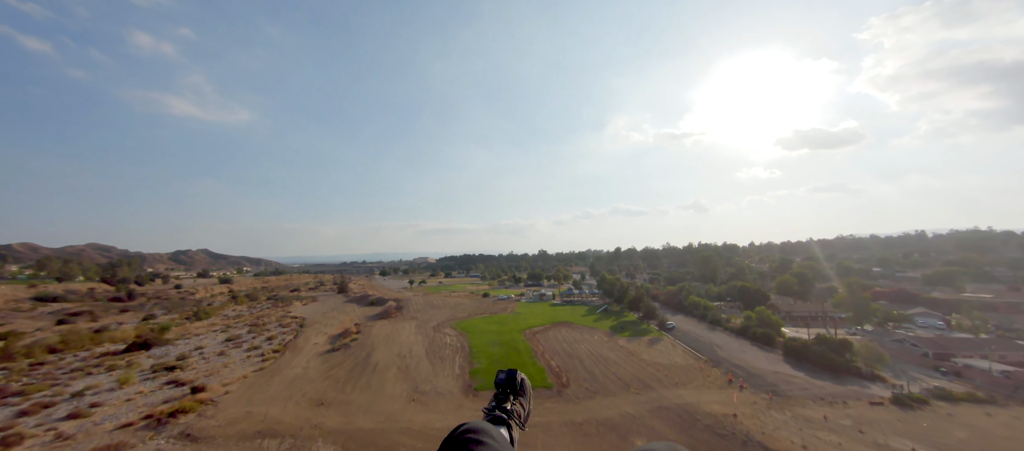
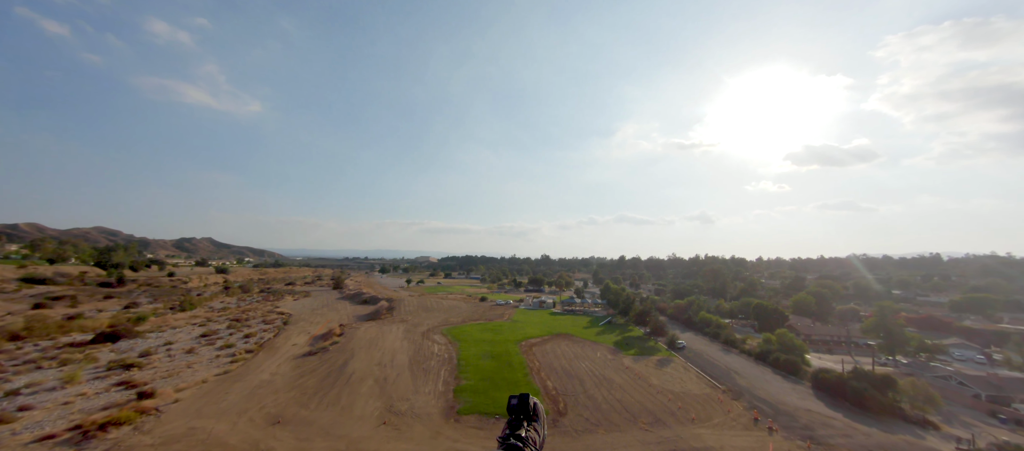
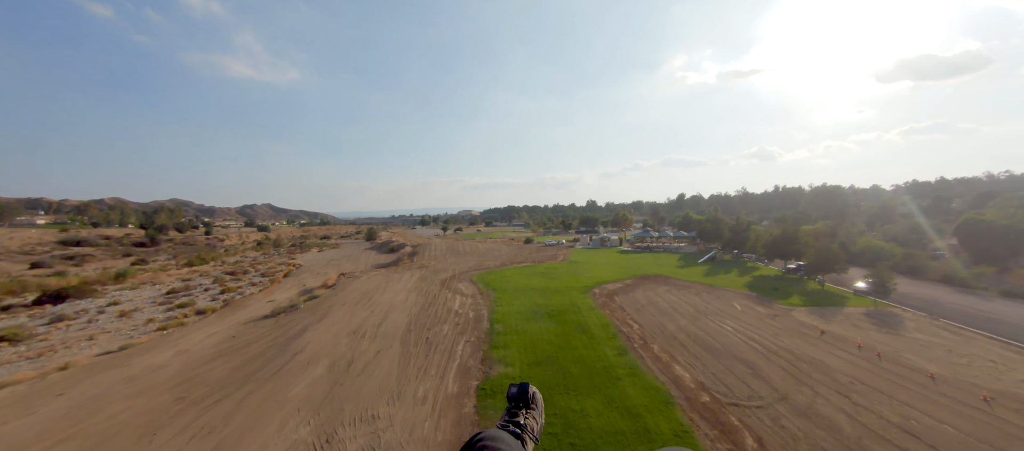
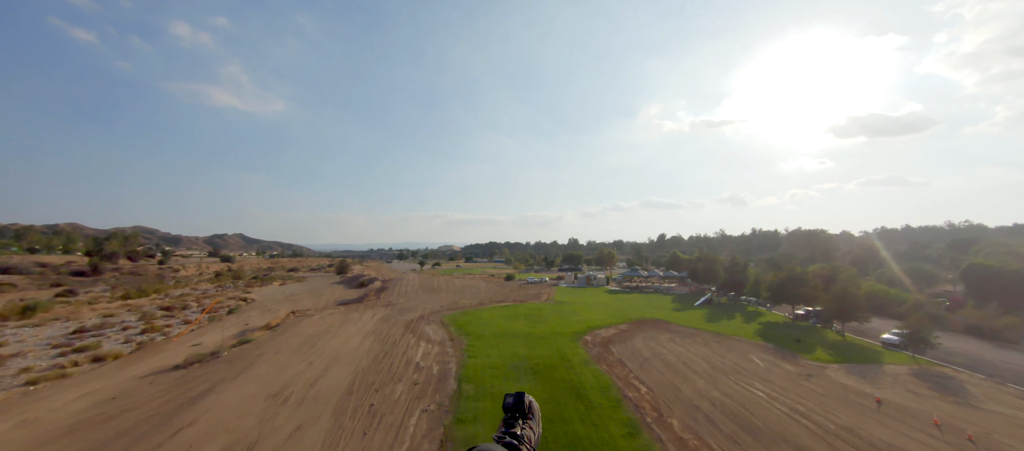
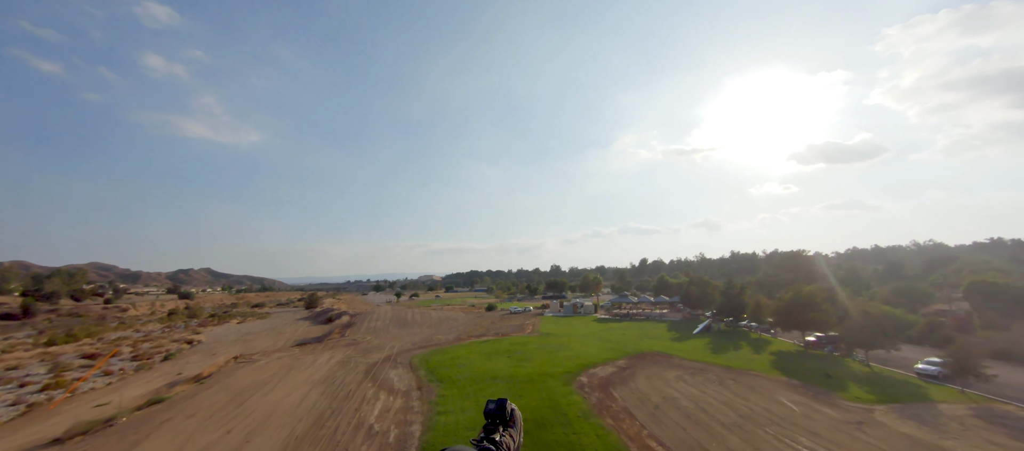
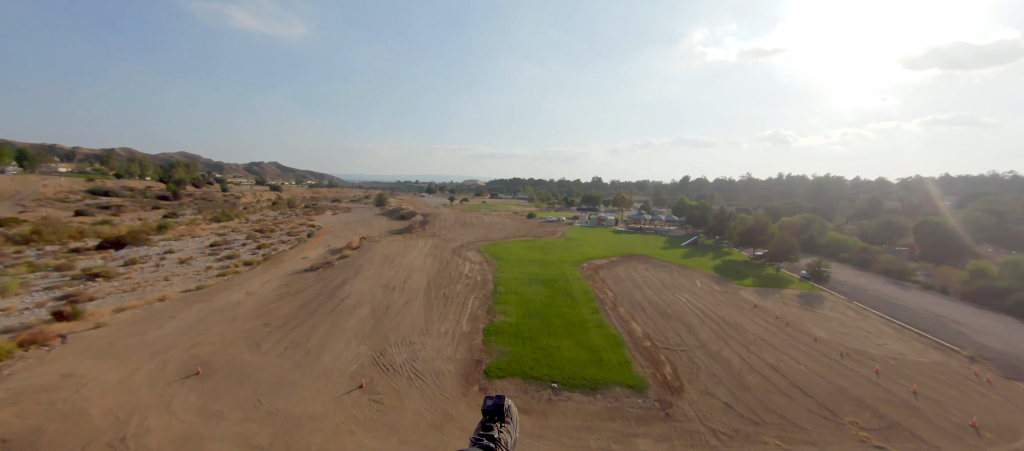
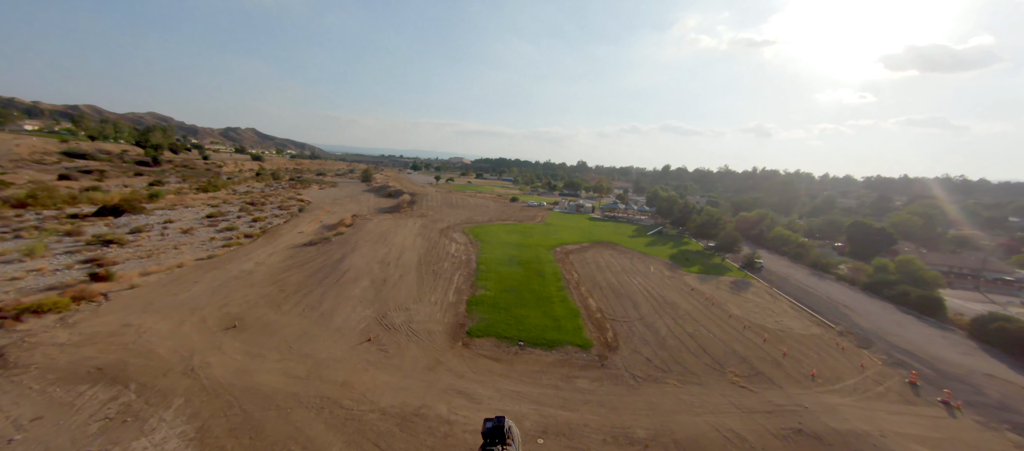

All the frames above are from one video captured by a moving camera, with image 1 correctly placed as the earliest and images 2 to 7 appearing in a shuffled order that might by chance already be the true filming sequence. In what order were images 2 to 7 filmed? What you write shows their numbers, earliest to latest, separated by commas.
2, 7, 6, 3, 4, 5
